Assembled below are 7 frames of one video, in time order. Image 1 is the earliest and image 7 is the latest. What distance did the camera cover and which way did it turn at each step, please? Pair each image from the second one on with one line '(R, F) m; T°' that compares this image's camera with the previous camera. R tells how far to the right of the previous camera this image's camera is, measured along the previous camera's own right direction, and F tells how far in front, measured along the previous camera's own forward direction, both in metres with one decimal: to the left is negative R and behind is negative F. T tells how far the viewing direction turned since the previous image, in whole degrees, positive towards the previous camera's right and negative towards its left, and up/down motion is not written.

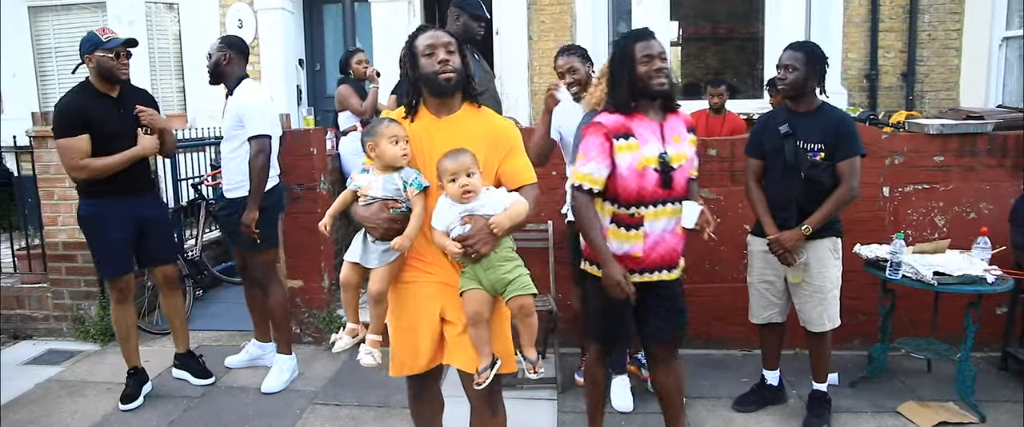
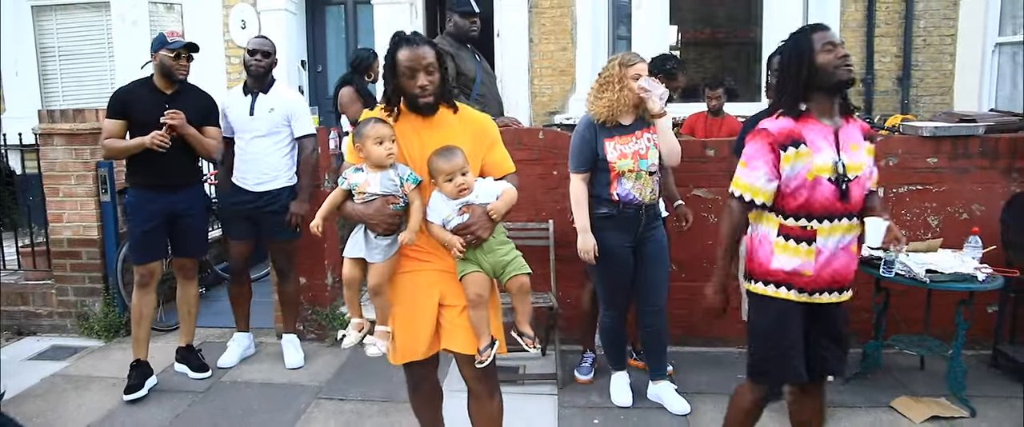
(0.0, -0.1) m; 0°
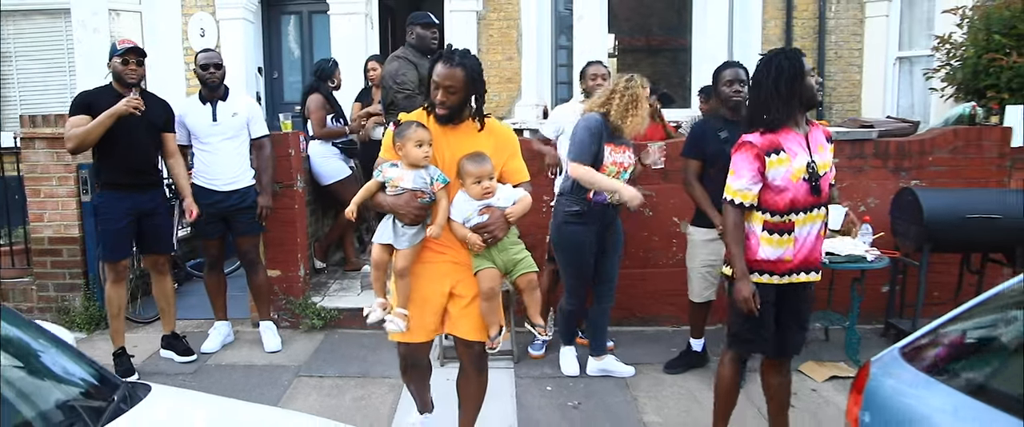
(-0.1, -0.5) m; +4°
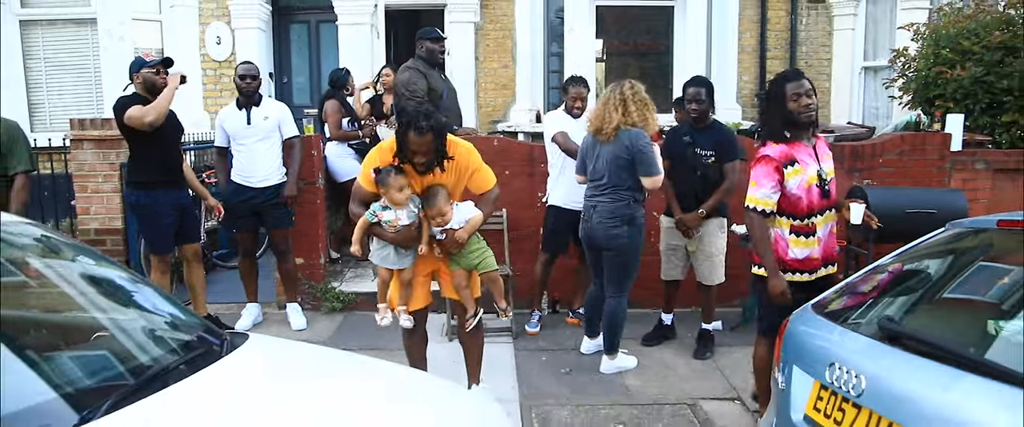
(-0.1, -0.6) m; +1°
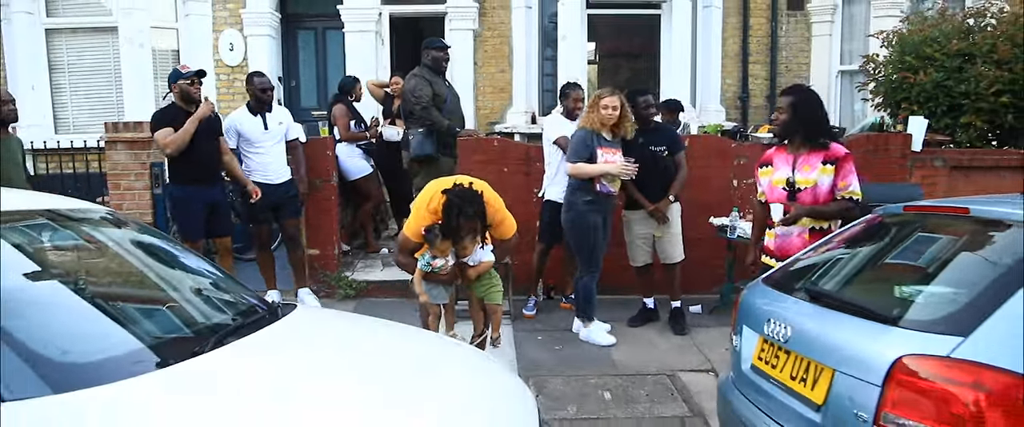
(0.0, -0.5) m; 0°
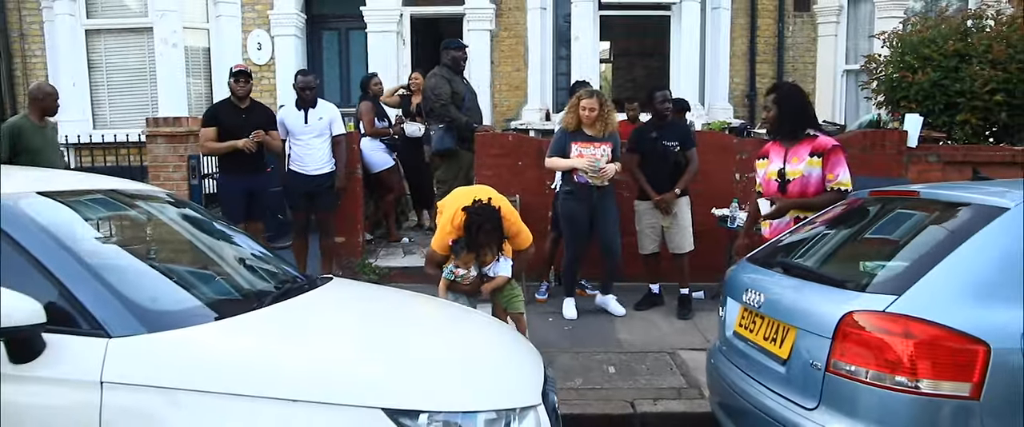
(0.0, -0.4) m; -1°
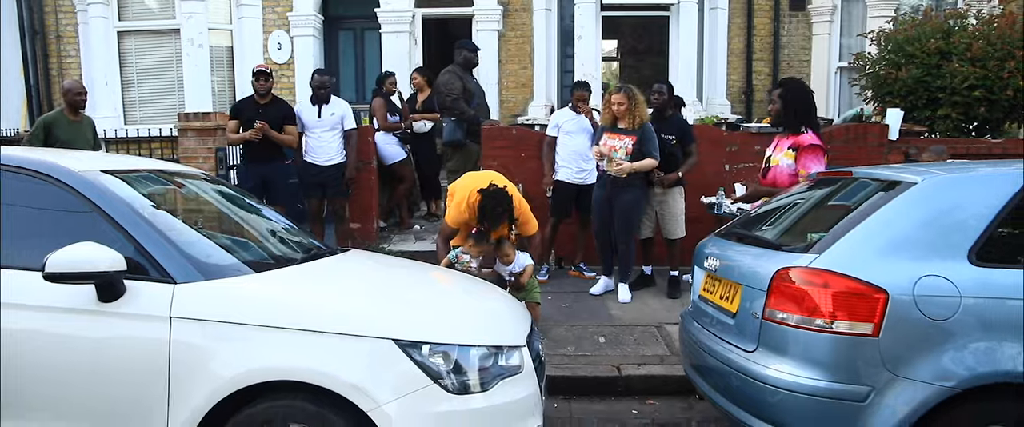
(+0.1, -0.5) m; -1°
